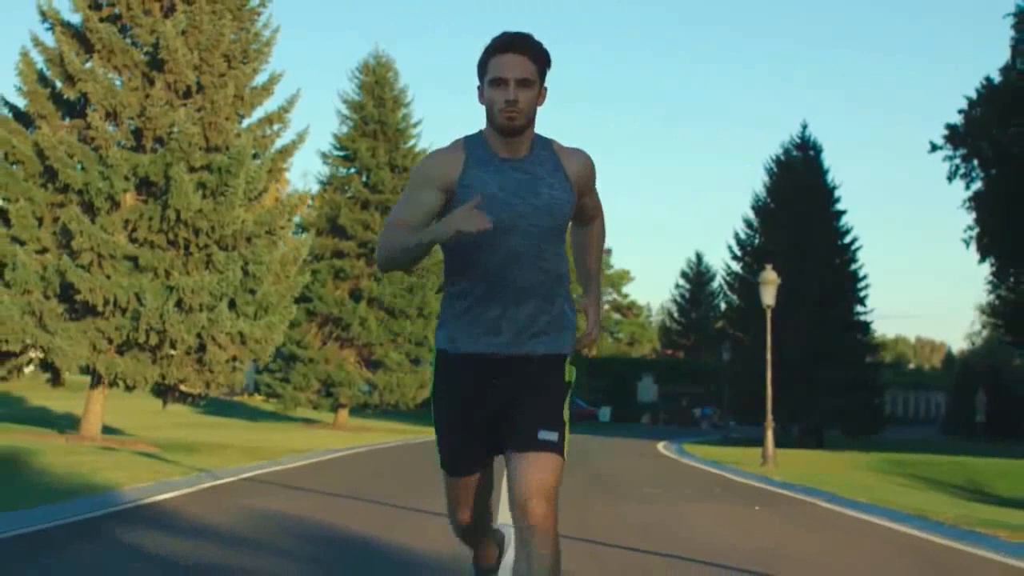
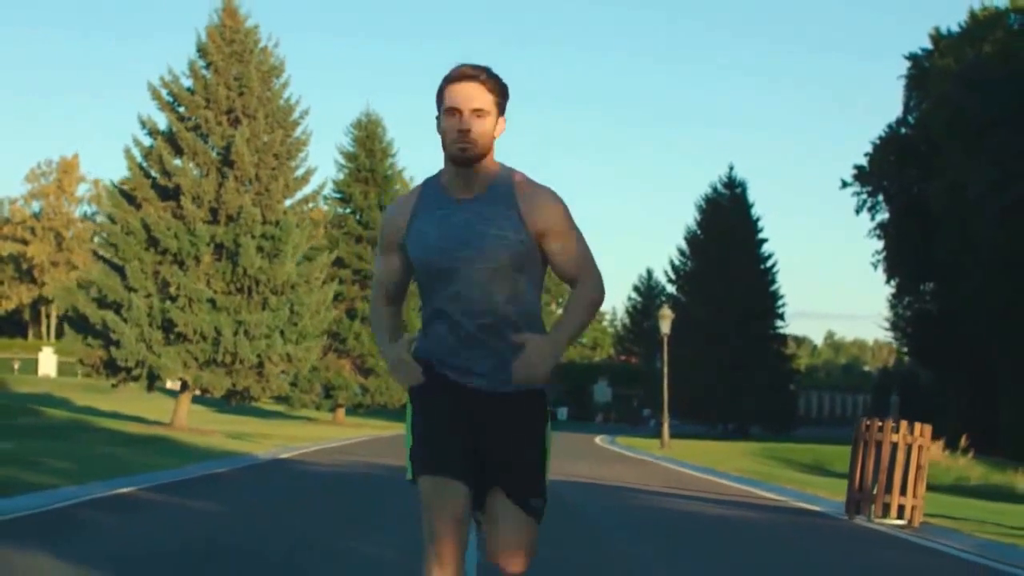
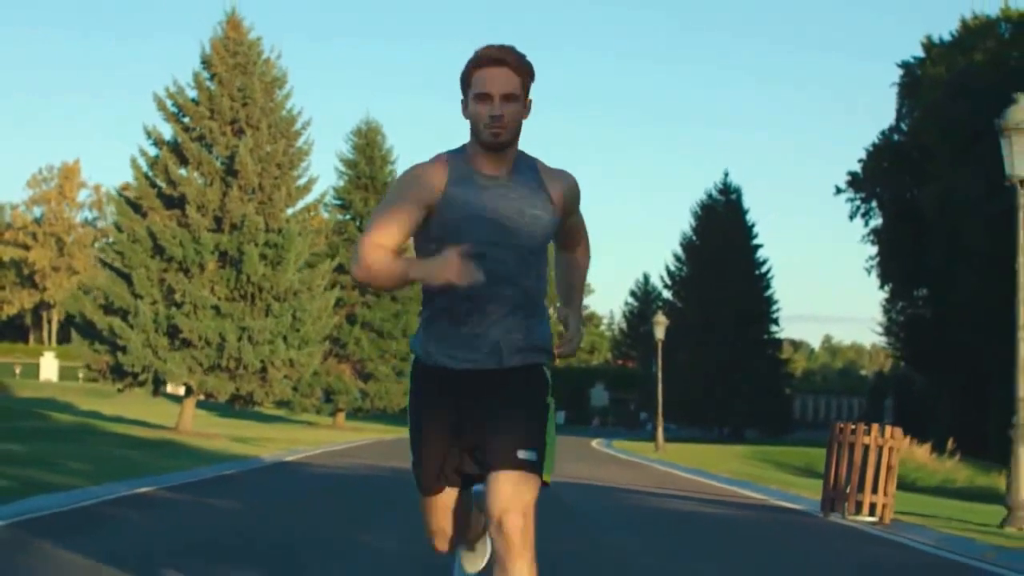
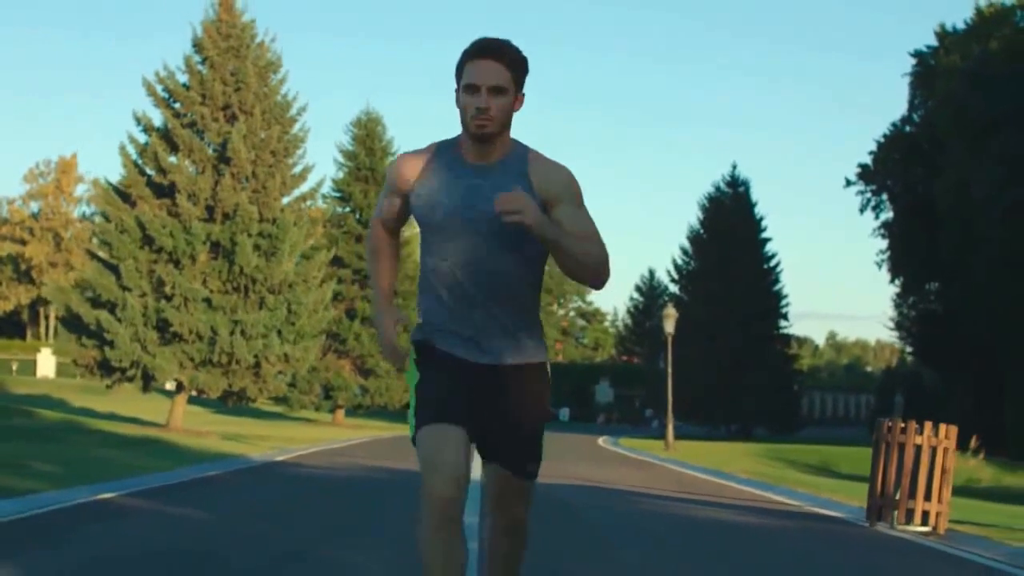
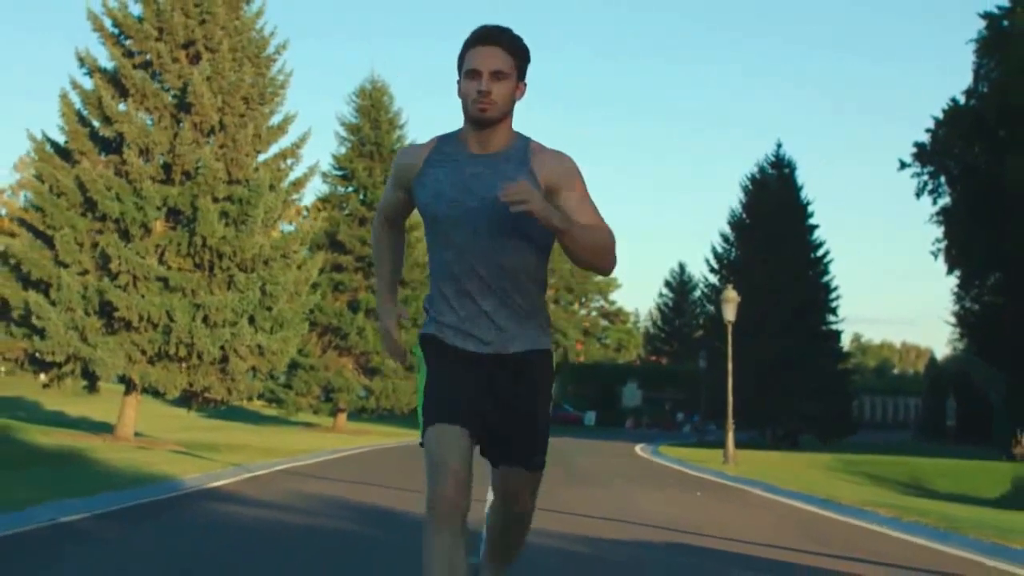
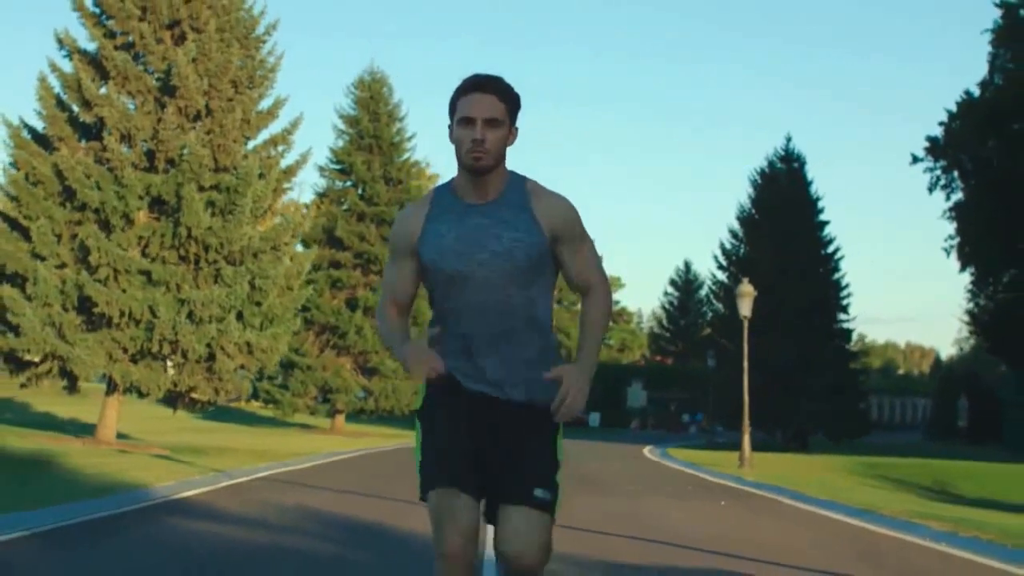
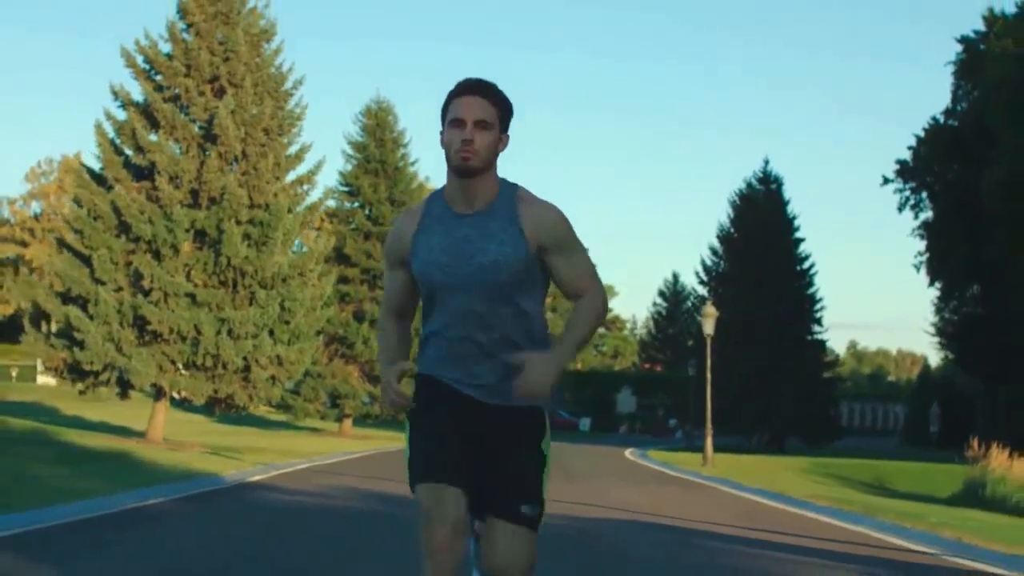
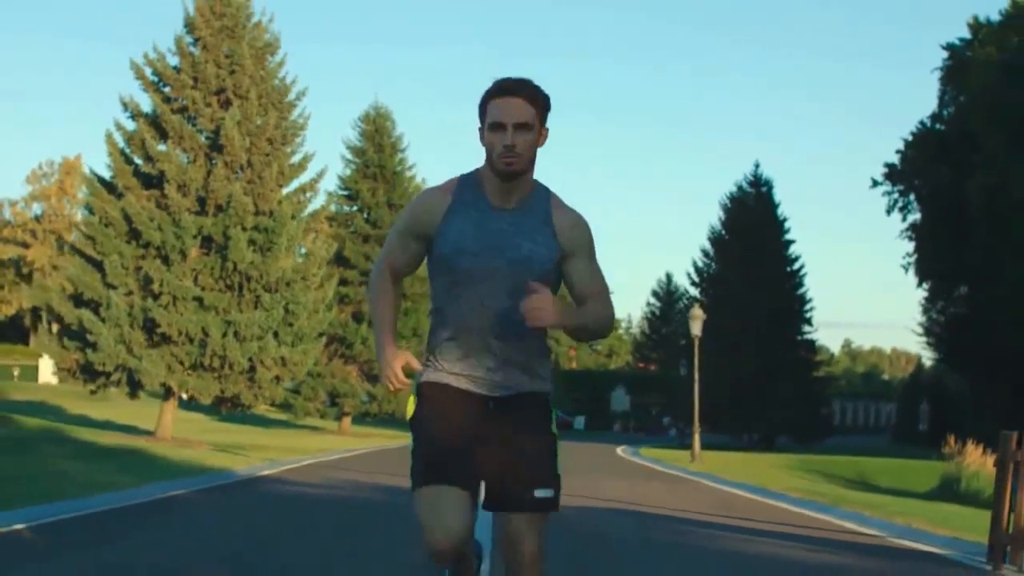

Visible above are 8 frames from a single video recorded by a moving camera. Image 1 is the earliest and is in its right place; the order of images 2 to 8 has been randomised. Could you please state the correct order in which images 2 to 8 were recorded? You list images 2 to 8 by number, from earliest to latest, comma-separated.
6, 5, 7, 8, 4, 2, 3
